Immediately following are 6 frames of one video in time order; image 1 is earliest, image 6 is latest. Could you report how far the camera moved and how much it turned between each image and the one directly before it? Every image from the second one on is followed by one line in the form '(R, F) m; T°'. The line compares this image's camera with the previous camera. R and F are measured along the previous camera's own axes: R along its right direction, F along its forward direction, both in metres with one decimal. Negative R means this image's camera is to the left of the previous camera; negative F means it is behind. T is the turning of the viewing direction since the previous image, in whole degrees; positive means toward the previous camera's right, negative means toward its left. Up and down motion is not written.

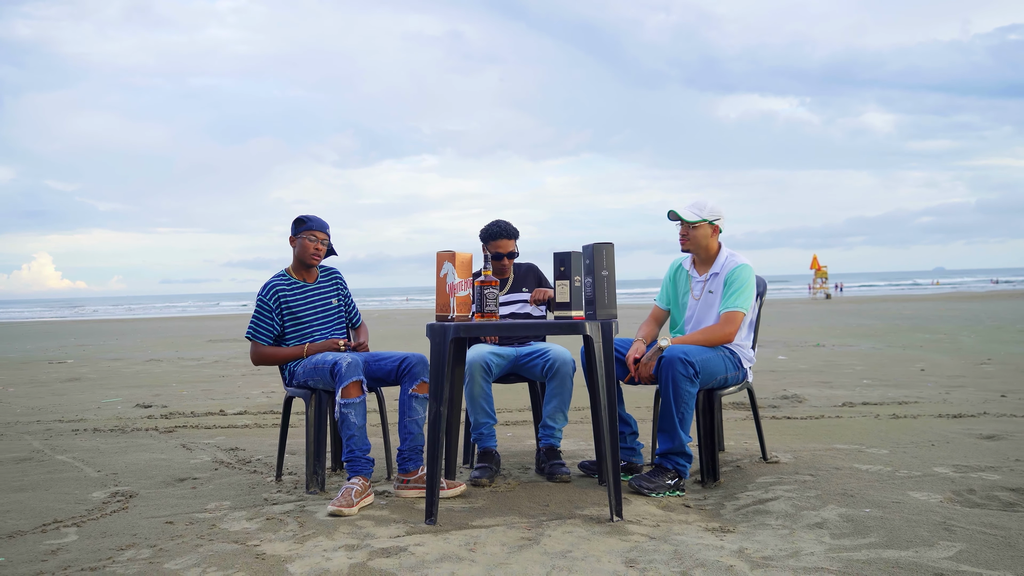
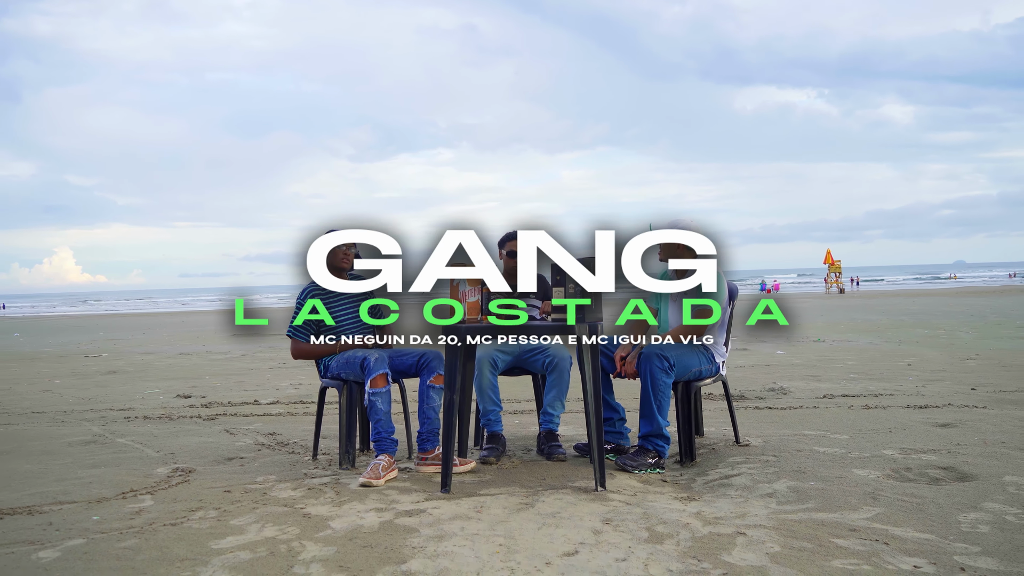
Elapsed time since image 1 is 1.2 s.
(+0.1, -0.5) m; -1°
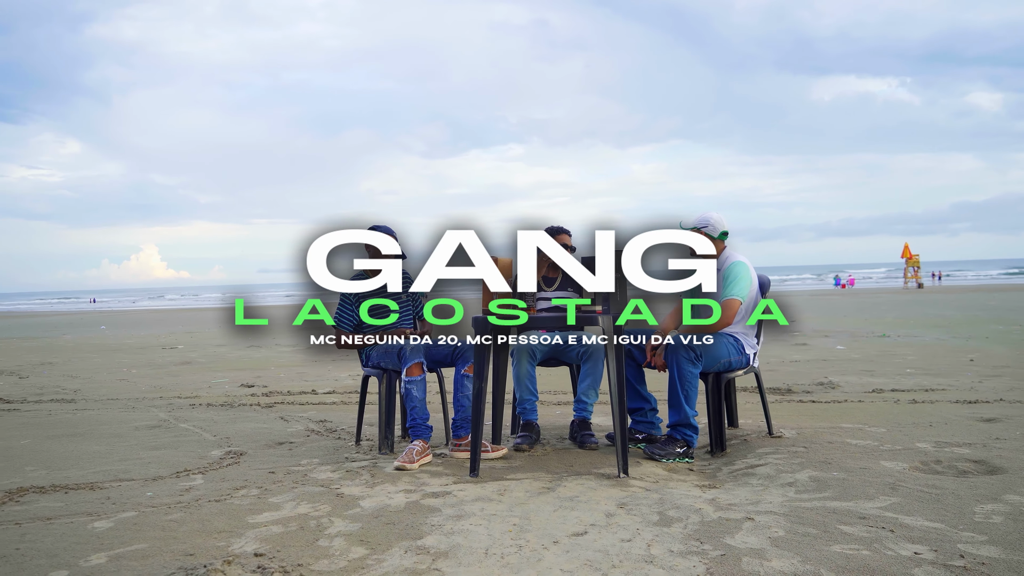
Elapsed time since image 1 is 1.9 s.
(+0.2, -0.1) m; -5°
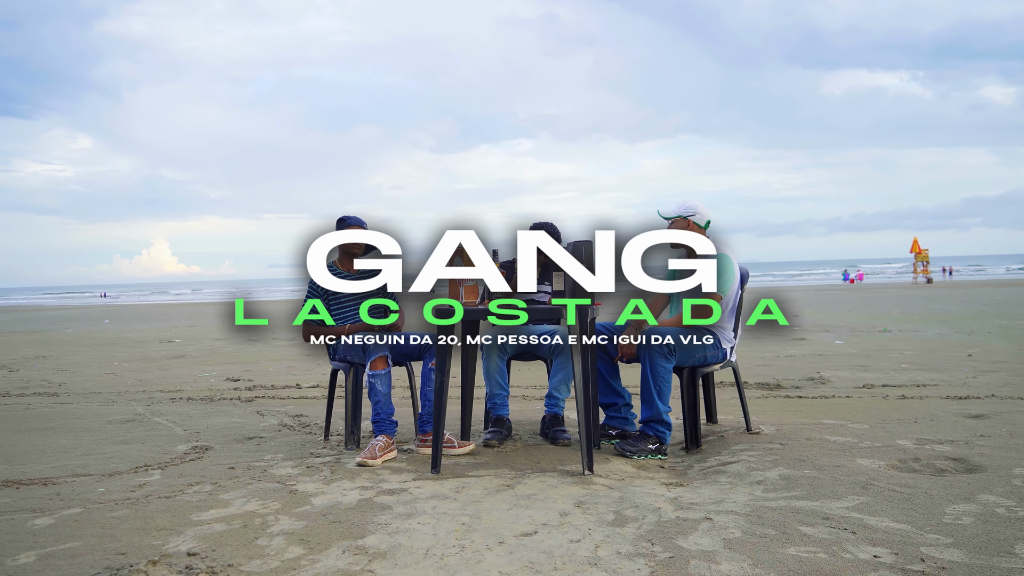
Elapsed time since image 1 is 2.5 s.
(+0.2, +0.1) m; -1°
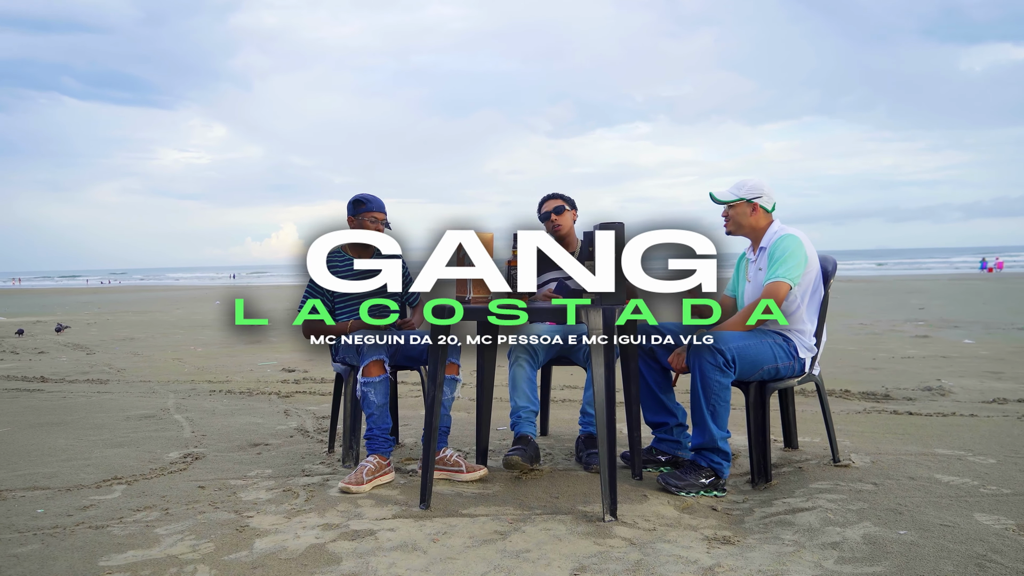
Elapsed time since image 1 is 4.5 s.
(+0.3, +0.7) m; -8°
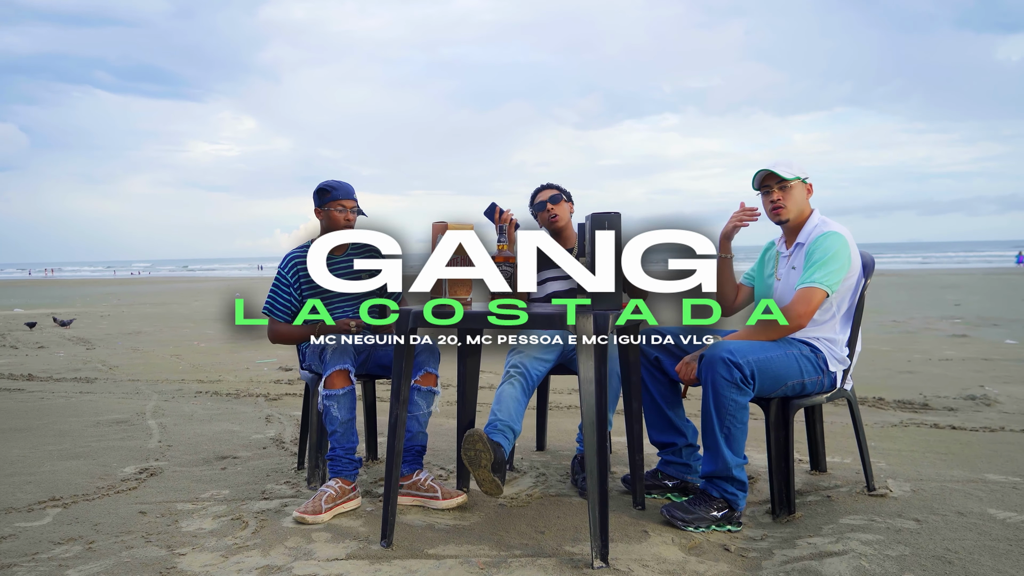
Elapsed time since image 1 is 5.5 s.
(+0.1, +0.4) m; -2°
